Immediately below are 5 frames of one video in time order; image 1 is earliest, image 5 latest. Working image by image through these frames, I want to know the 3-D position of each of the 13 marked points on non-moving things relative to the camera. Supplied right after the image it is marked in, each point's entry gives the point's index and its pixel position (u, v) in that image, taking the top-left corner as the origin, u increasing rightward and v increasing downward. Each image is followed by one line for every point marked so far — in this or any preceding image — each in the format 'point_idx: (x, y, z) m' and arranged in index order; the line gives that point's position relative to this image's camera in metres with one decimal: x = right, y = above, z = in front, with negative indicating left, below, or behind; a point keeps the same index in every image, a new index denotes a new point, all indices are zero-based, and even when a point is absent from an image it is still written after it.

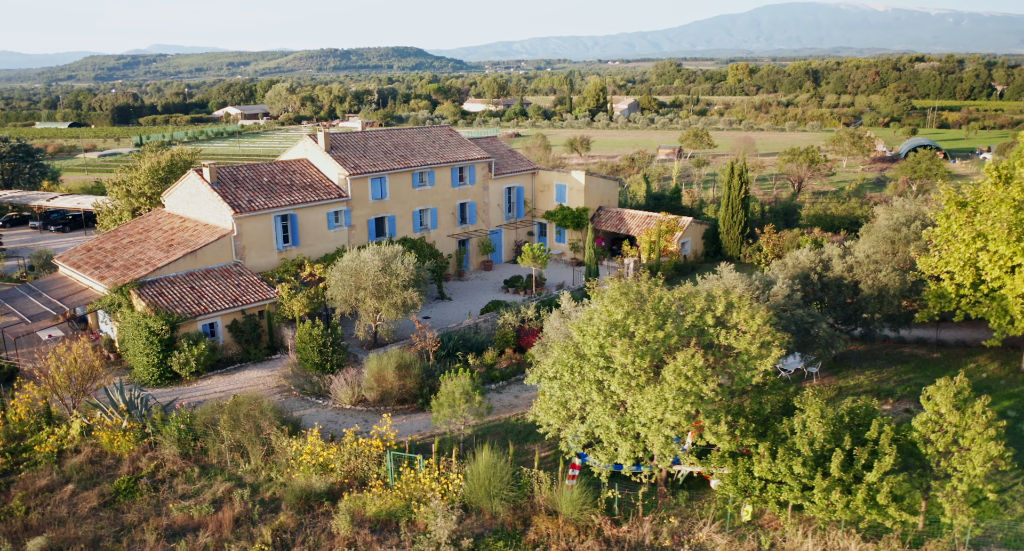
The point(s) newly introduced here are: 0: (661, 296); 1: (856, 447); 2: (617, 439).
0: (+2.9, -0.4, +14.6) m
1: (+6.1, -3.0, +13.3) m
2: (+2.0, -3.0, +13.9) m
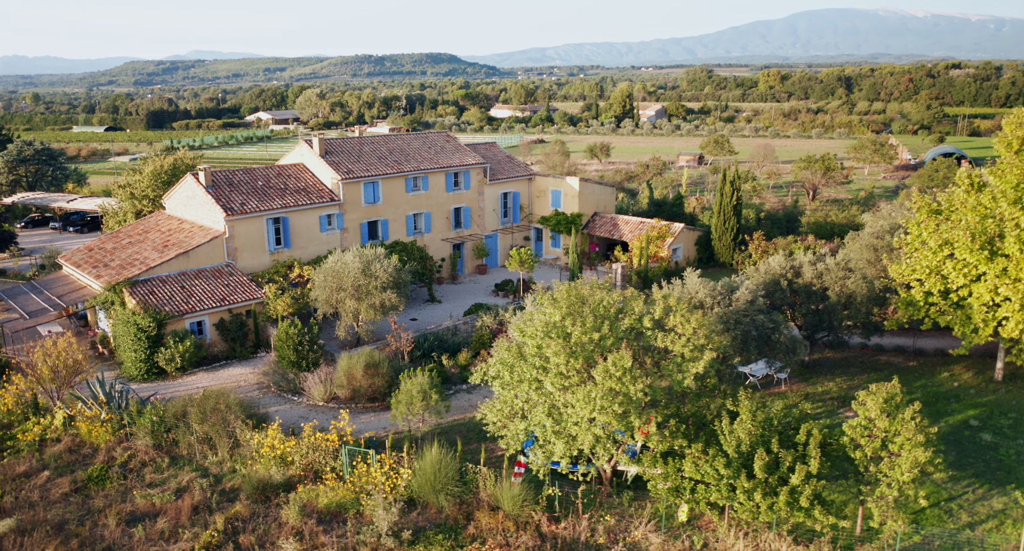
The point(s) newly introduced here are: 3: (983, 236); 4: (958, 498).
0: (+1.8, -0.4, +15.0) m
1: (+4.8, -3.1, +13.5) m
2: (+0.8, -3.1, +14.3) m
3: (+12.2, +1.0, +19.5) m
4: (+9.7, -4.8, +16.3) m
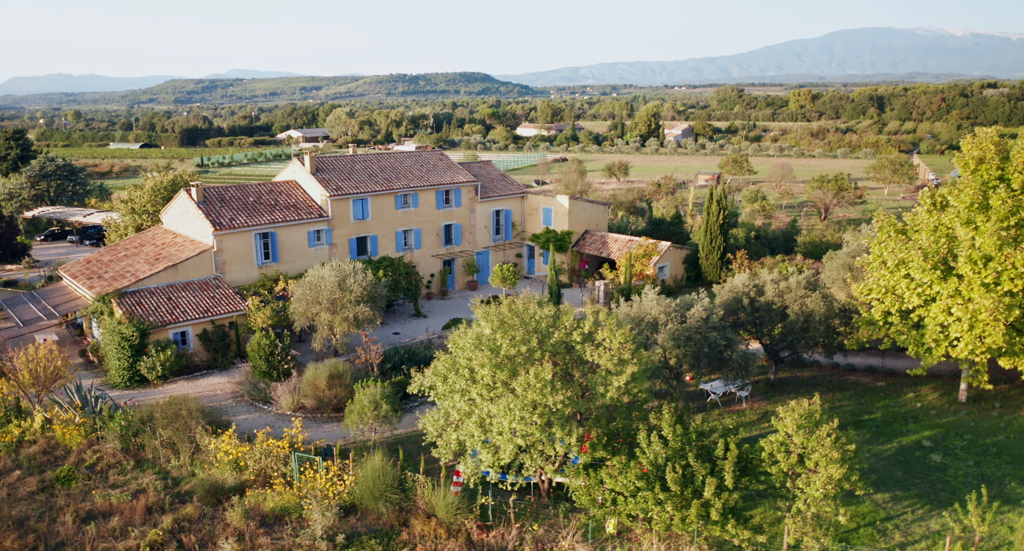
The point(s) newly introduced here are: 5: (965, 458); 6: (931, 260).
0: (+0.4, -0.8, +15.4) m
1: (+3.4, -3.4, +13.8) m
2: (-0.6, -3.4, +14.8) m
3: (+11.0, +0.5, +19.6) m
4: (+8.4, -5.3, +16.4) m
5: (+11.1, -4.5, +18.5) m
6: (+10.8, +0.4, +19.4) m
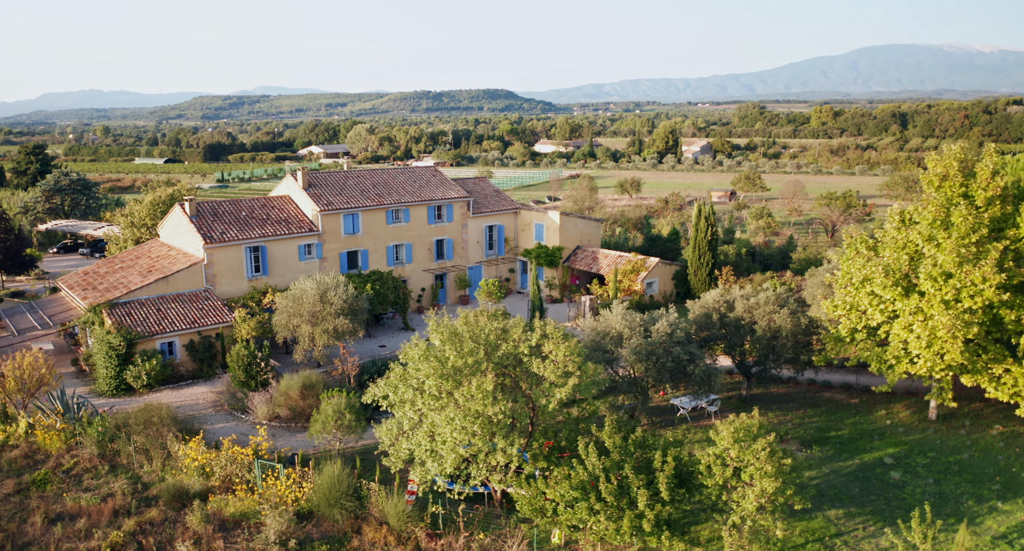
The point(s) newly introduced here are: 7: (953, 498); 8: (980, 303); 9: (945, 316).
0: (-0.6, -1.0, +15.8) m
1: (+2.3, -3.7, +14.0) m
2: (-1.7, -3.6, +15.2) m
3: (+10.1, +0.1, +19.6) m
4: (+7.3, -5.6, +16.4) m
5: (+10.1, -4.9, +18.5) m
6: (+9.8, 0.0, +19.5) m
7: (+10.3, -5.2, +17.5) m
8: (+11.3, -0.7, +18.1) m
9: (+10.4, -1.0, +18.0) m
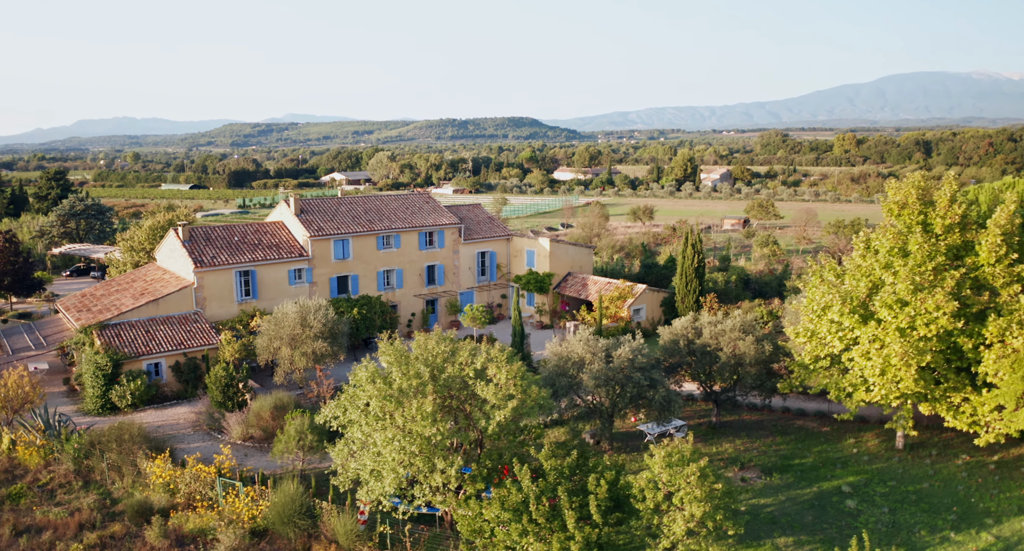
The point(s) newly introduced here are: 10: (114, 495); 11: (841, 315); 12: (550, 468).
0: (-1.8, -1.6, +16.3) m
1: (+1.0, -4.2, +14.3) m
2: (-2.9, -4.1, +15.5) m
3: (+9.1, -0.7, +19.8) m
4: (+6.1, -6.2, +16.4) m
5: (+9.0, -5.6, +18.4) m
6: (+8.8, -0.8, +19.6) m
7: (+9.1, -5.9, +17.5) m
8: (+10.2, -1.4, +18.1) m
9: (+9.3, -1.7, +18.1) m
10: (-10.3, -5.7, +19.4) m
11: (+8.6, -1.1, +19.7) m
12: (+0.7, -3.7, +14.6) m
